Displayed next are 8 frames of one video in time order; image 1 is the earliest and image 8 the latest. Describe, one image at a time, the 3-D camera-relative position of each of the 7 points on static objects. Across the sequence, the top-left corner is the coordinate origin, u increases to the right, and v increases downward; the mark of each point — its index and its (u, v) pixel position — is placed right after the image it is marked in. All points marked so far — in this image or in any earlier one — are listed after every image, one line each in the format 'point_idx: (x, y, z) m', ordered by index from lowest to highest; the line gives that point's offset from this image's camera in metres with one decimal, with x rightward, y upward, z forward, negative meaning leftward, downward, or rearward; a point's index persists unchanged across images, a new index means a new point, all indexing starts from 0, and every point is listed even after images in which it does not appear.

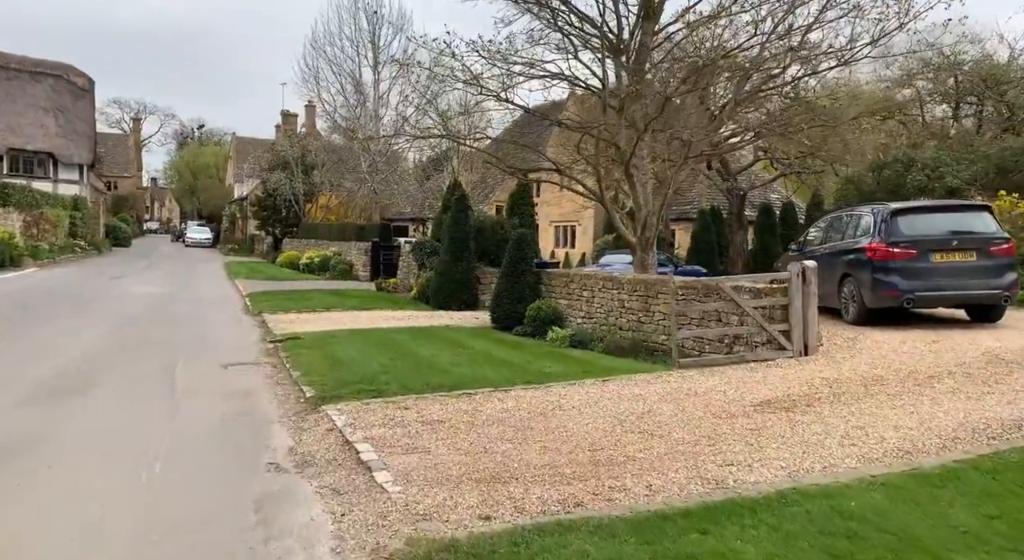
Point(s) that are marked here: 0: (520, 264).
0: (+0.2, +0.3, +16.3) m
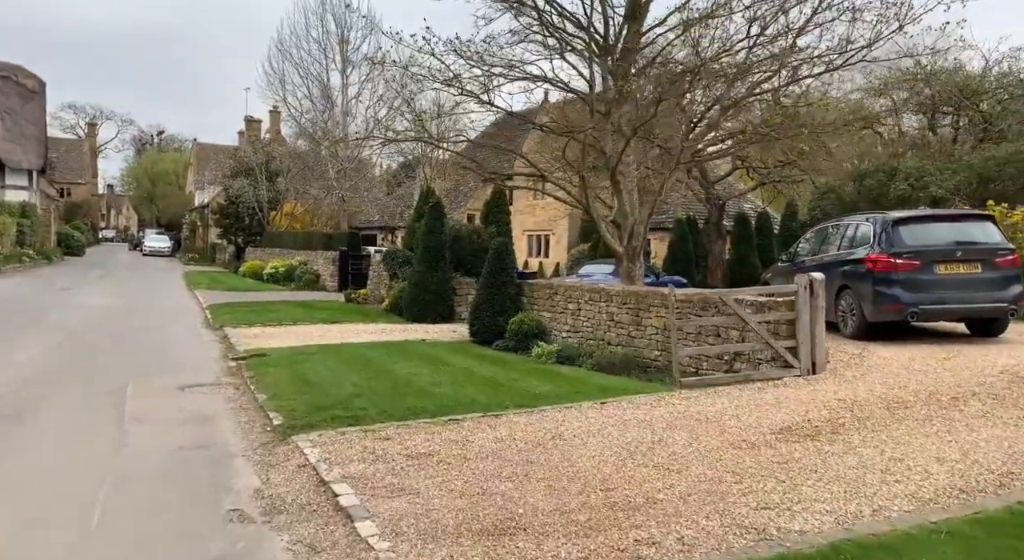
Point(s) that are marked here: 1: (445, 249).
0: (-0.2, +0.1, +15.5) m
1: (-1.5, +0.7, +18.6) m
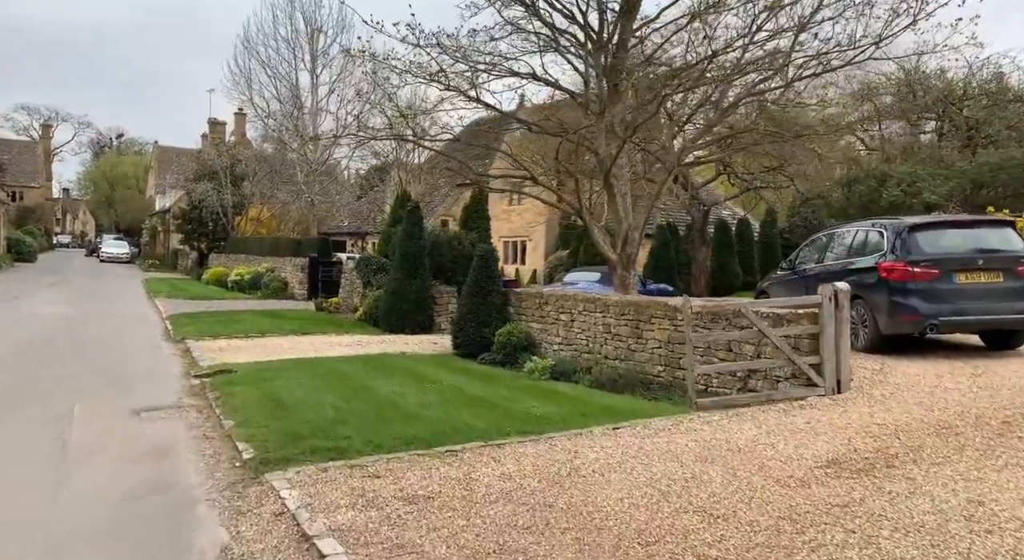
0: (-0.5, -0.1, +14.5) m
1: (-1.9, +0.5, +17.6) m
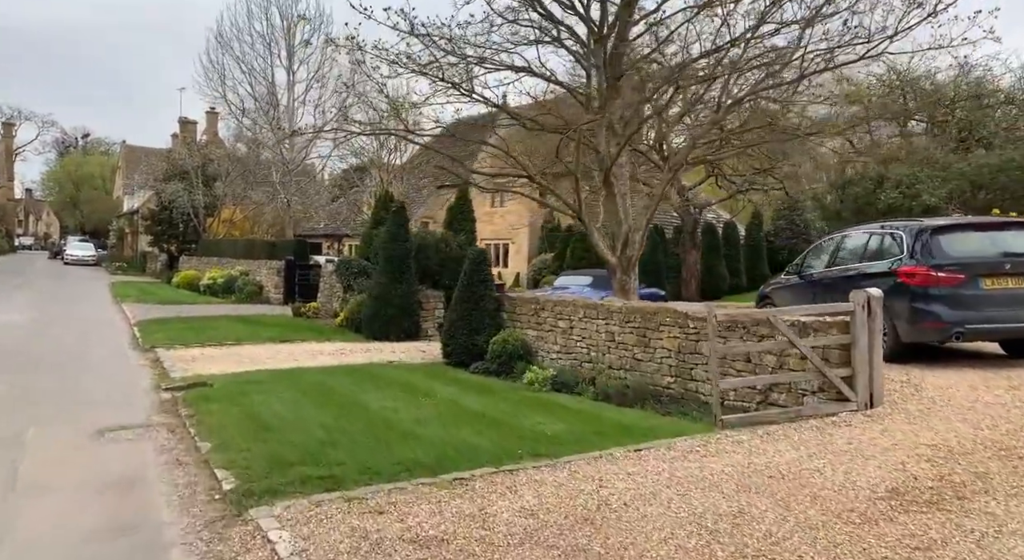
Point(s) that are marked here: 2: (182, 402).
0: (-0.6, -0.1, +13.8) m
1: (-2.1, +0.4, +16.7) m
2: (-4.0, -1.5, +9.8) m
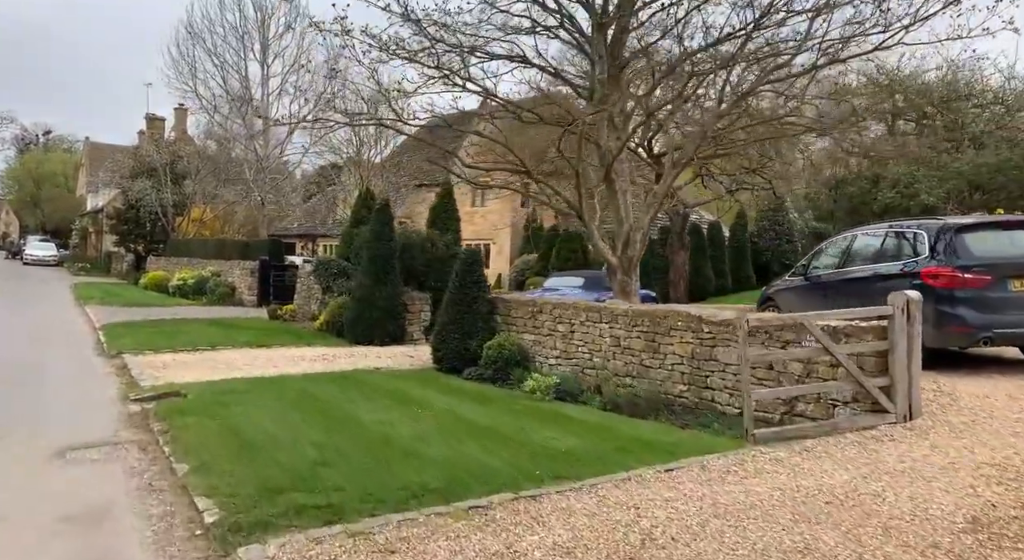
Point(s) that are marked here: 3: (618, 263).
0: (-0.7, -0.2, +13.0) m
1: (-2.3, +0.4, +15.9) m
2: (-4.0, -1.5, +8.9) m
3: (+1.7, +0.3, +12.6) m
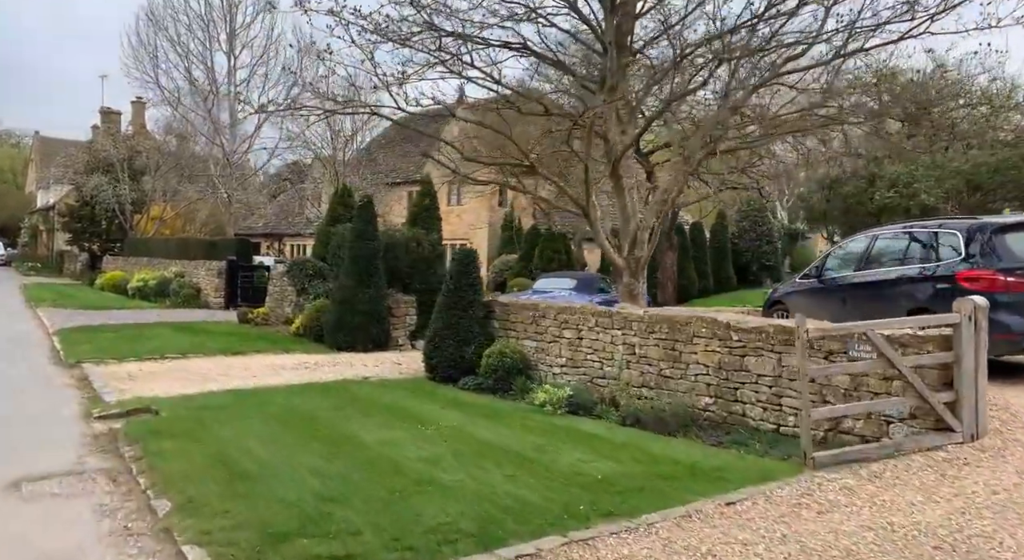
0: (-0.7, -0.2, +12.1) m
1: (-2.5, +0.4, +15.0) m
2: (-3.8, -1.5, +7.9) m
3: (+1.6, +0.2, +11.8) m
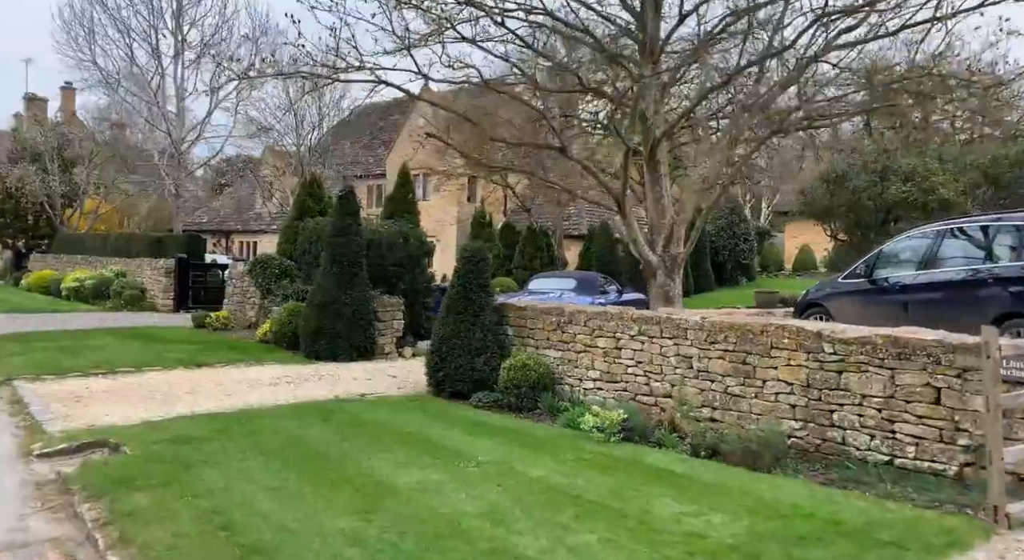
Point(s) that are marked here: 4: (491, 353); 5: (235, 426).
0: (-0.5, -0.2, +10.5) m
1: (-2.5, +0.4, +13.2) m
2: (-3.2, -1.5, +6.0) m
3: (+1.9, +0.2, +10.4) m
4: (-0.2, -0.9, +10.3) m
5: (-2.8, -1.5, +8.1) m
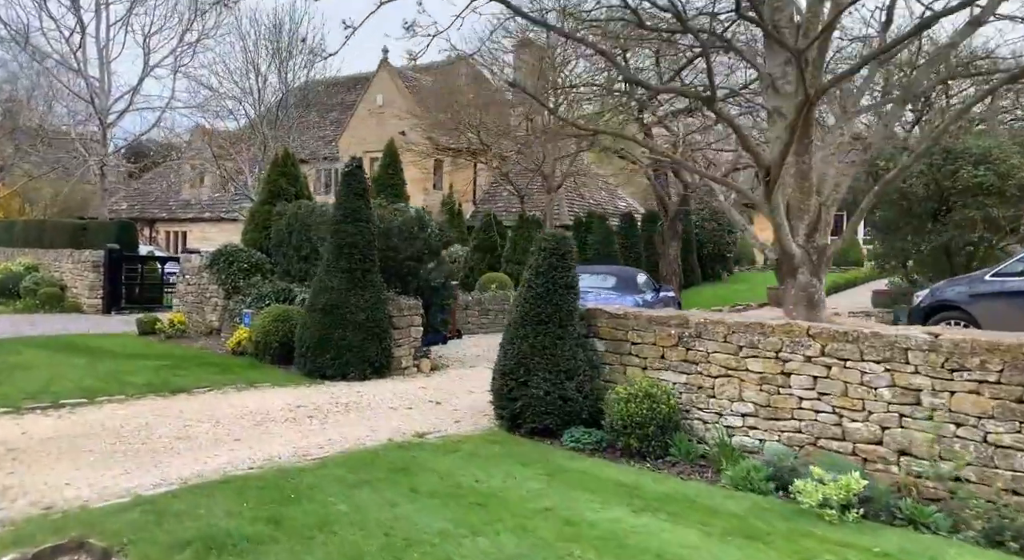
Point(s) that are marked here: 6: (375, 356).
0: (+0.6, -0.2, +7.9) m
1: (-1.7, +0.4, +10.4) m
2: (-1.7, -1.6, +3.2) m
3: (+2.9, +0.2, +8.0) m
4: (+0.8, -0.9, +7.7) m
5: (-1.5, -1.5, +5.2) m
6: (-1.7, -1.0, +10.2) m
